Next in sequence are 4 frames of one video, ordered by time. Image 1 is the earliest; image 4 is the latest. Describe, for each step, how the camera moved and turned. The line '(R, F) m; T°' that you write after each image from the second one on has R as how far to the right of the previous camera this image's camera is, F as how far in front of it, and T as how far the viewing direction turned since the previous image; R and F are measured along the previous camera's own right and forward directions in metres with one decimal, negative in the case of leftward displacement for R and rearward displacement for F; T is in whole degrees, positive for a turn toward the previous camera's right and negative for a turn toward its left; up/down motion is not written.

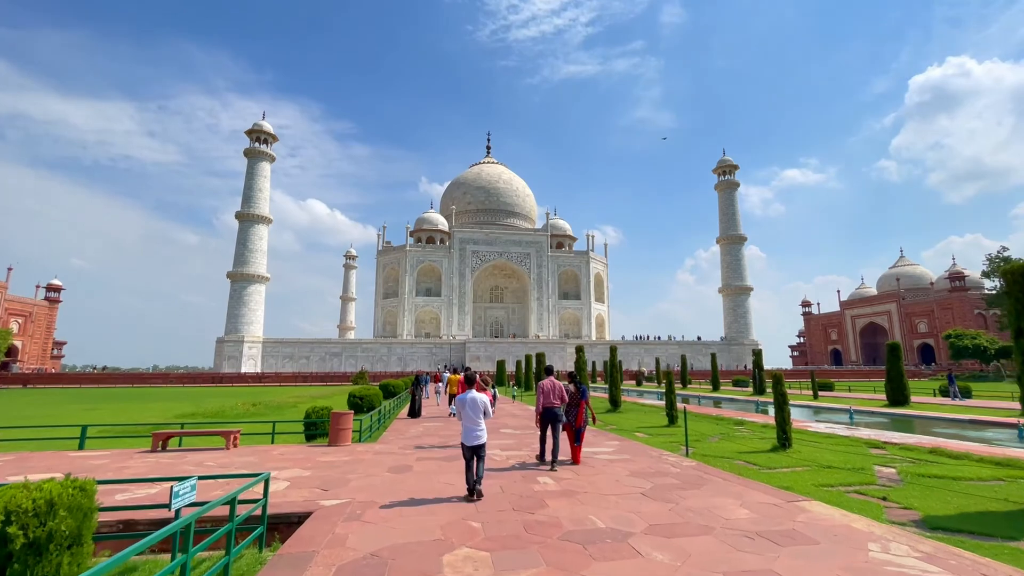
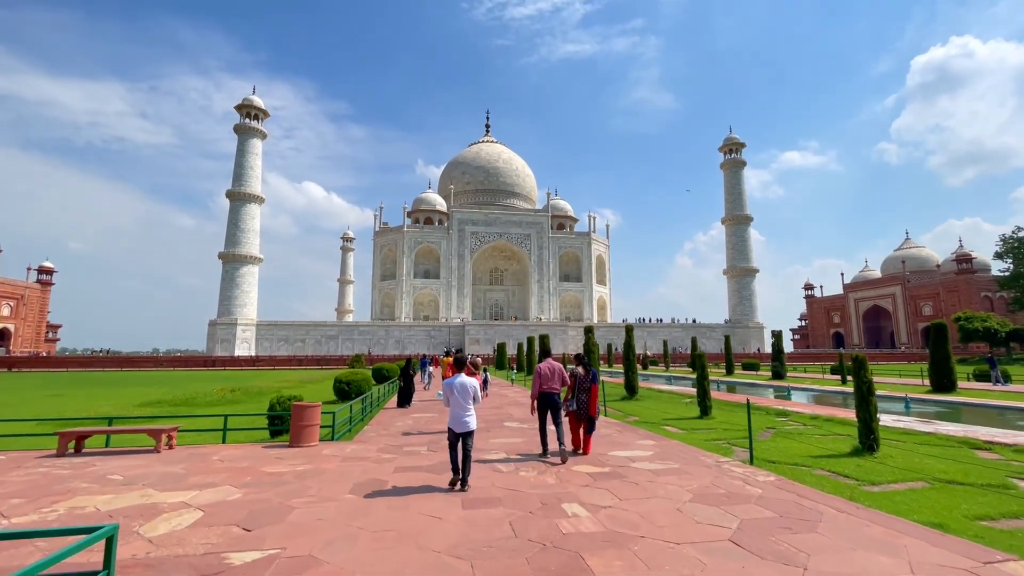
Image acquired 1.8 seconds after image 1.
(-0.1, +1.1) m; 0°
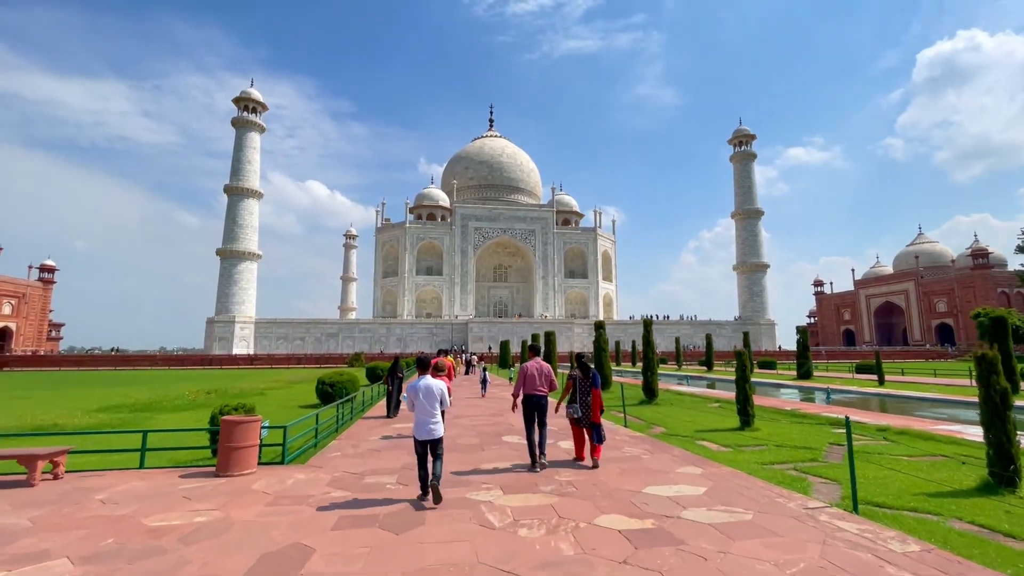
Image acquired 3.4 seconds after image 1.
(0.0, +1.0) m; -1°
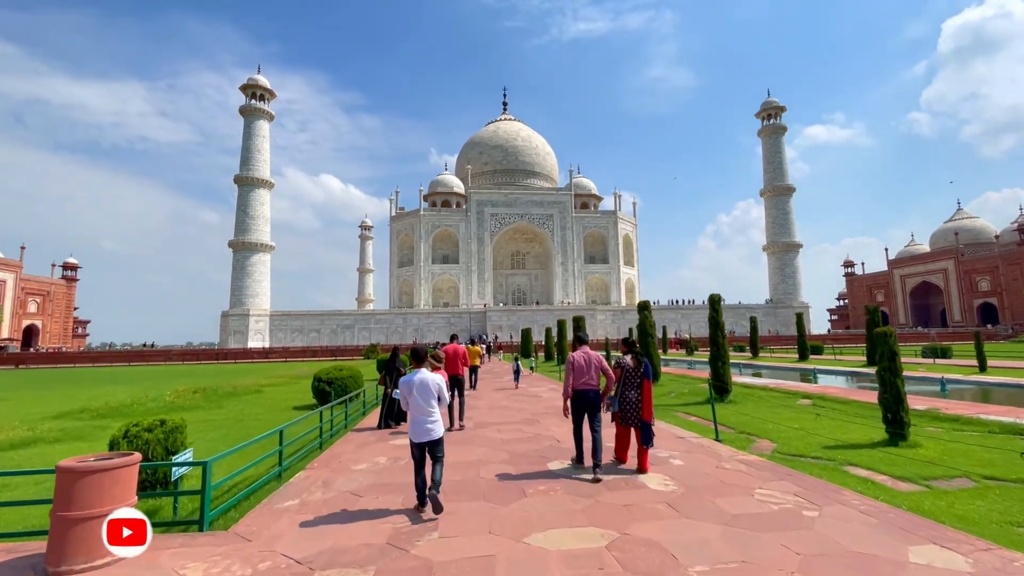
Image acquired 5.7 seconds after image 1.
(-0.2, +1.5) m; -2°
